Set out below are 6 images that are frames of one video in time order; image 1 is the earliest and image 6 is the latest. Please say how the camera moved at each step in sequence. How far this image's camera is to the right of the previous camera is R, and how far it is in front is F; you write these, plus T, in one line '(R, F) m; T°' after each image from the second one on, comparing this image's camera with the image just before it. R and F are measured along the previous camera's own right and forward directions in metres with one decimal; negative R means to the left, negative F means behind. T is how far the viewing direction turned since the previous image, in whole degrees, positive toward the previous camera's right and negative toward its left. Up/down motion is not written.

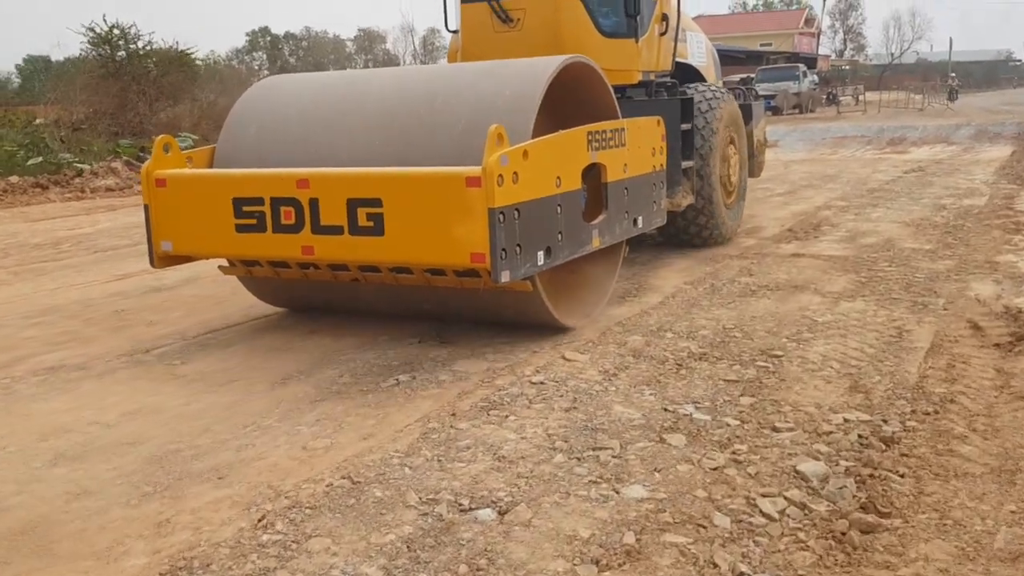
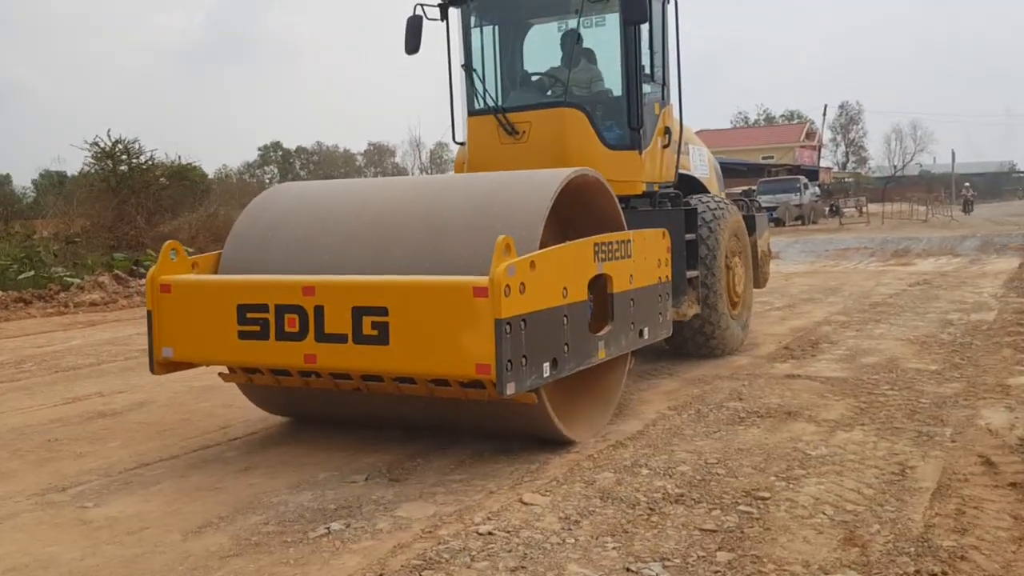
(+0.2, +0.4) m; 0°
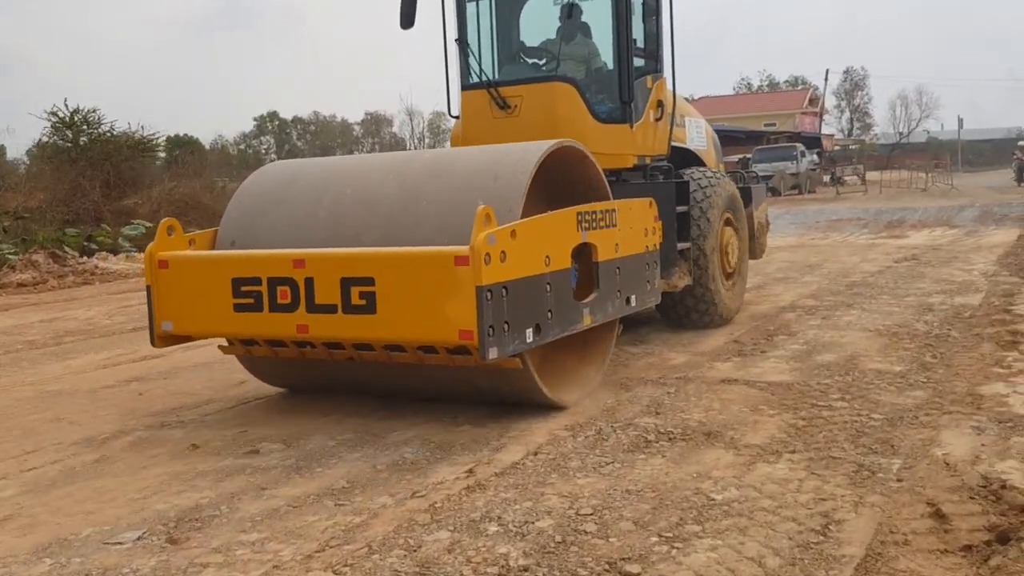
(+0.5, +0.9) m; 0°
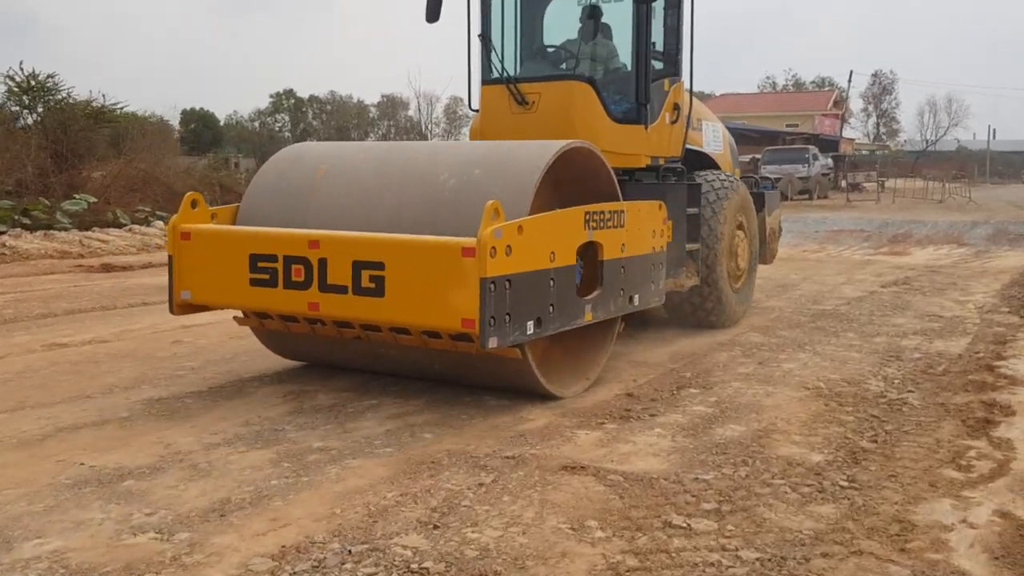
(+0.8, +1.4) m; -1°
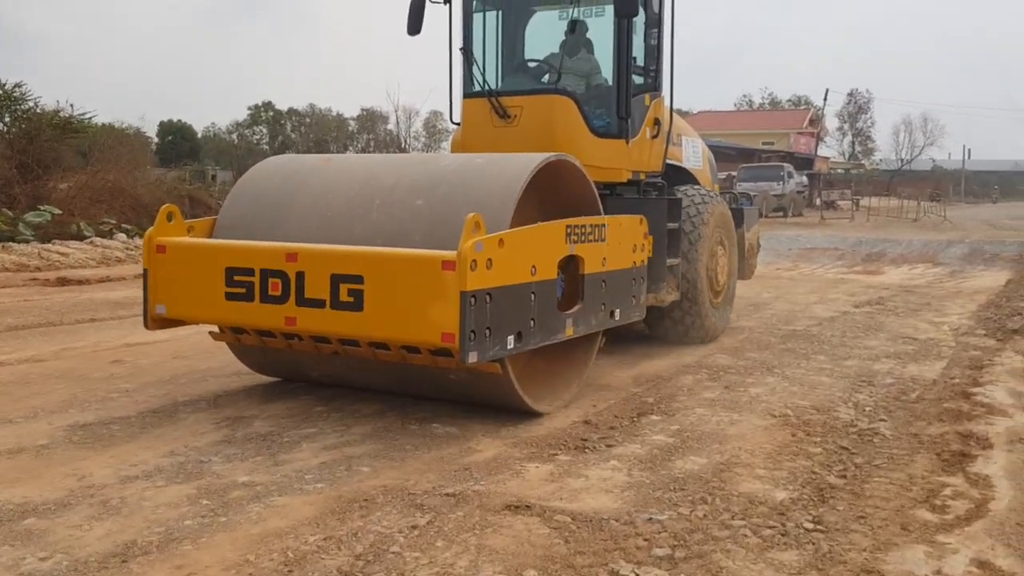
(+0.1, +0.3) m; +1°
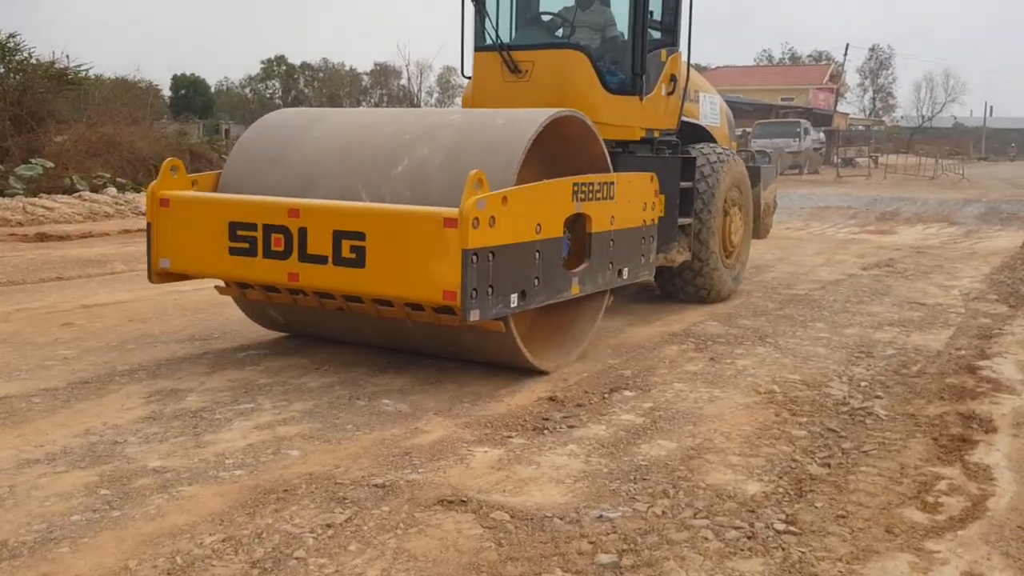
(+0.2, +0.4) m; -1°
